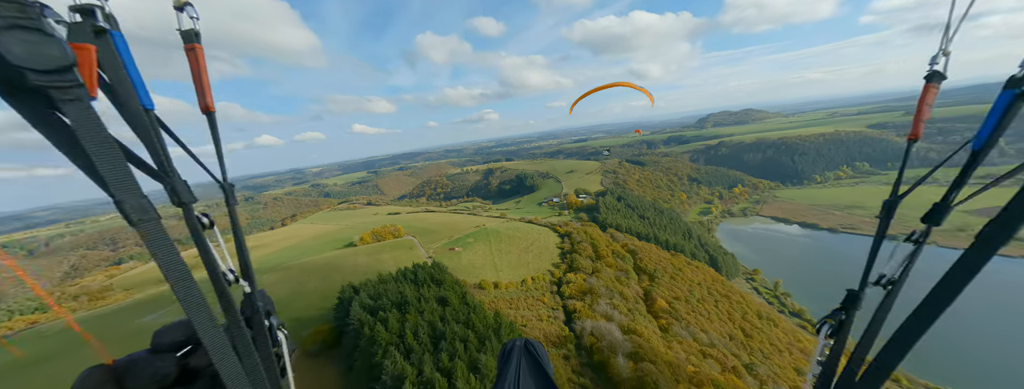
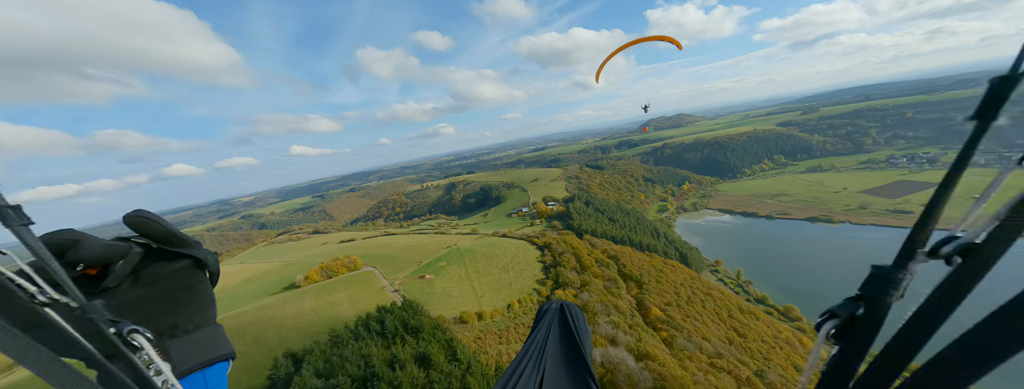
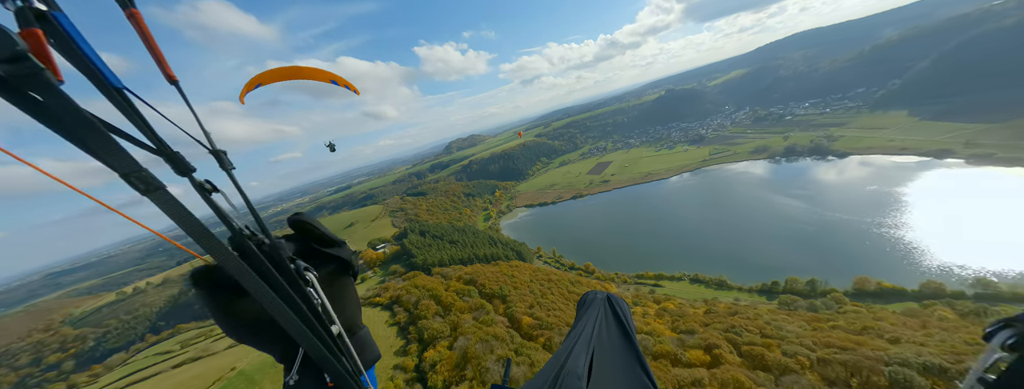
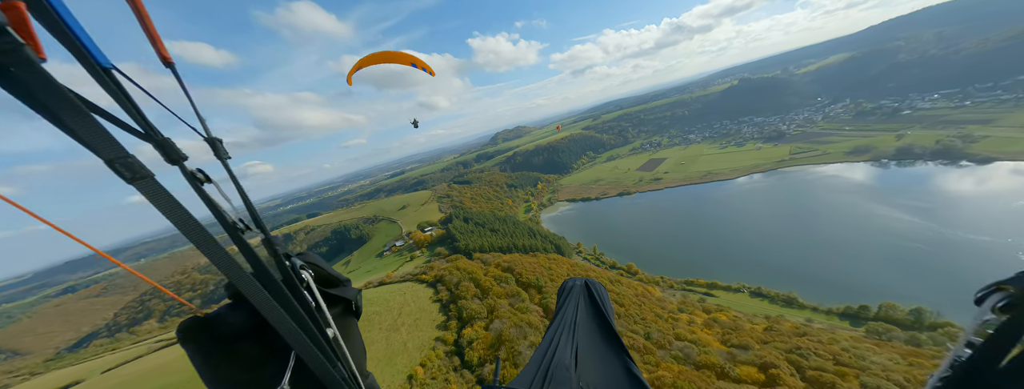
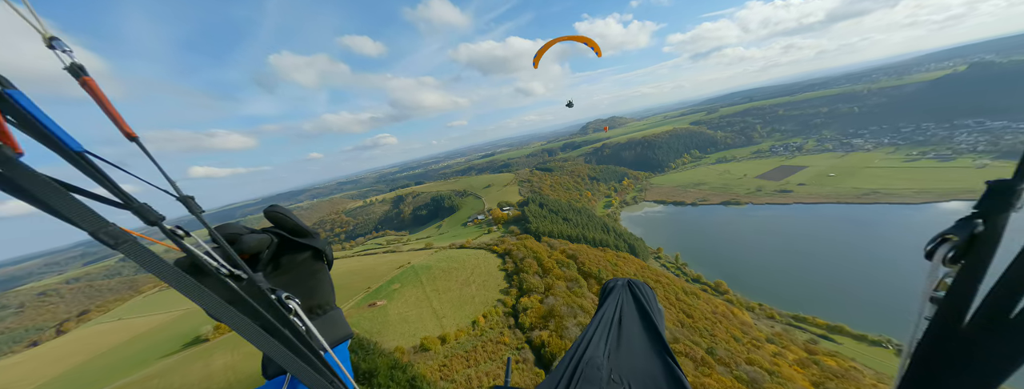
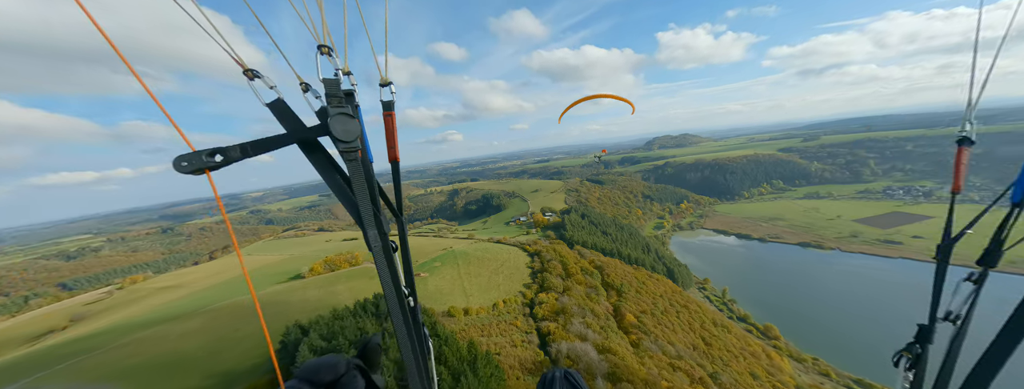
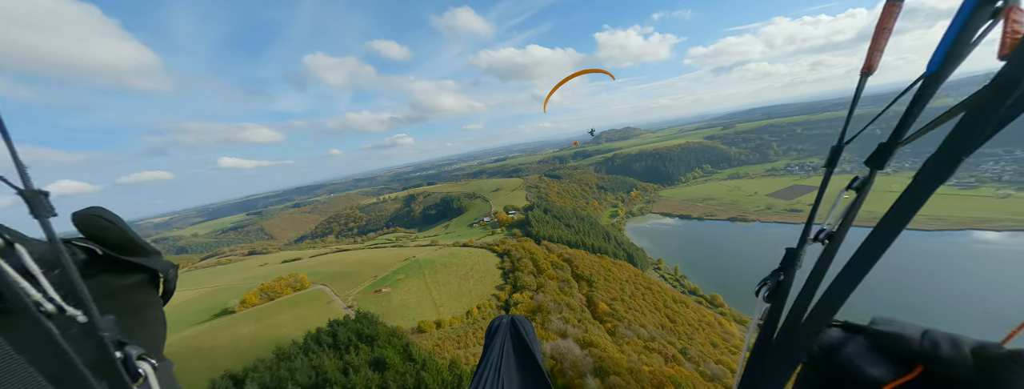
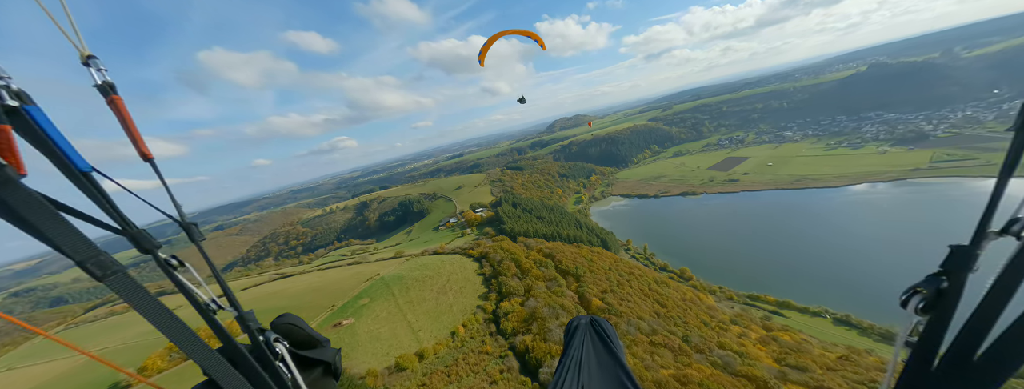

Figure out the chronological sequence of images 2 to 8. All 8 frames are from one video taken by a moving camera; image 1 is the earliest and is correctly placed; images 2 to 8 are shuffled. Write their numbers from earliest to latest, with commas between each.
6, 7, 2, 5, 8, 4, 3
